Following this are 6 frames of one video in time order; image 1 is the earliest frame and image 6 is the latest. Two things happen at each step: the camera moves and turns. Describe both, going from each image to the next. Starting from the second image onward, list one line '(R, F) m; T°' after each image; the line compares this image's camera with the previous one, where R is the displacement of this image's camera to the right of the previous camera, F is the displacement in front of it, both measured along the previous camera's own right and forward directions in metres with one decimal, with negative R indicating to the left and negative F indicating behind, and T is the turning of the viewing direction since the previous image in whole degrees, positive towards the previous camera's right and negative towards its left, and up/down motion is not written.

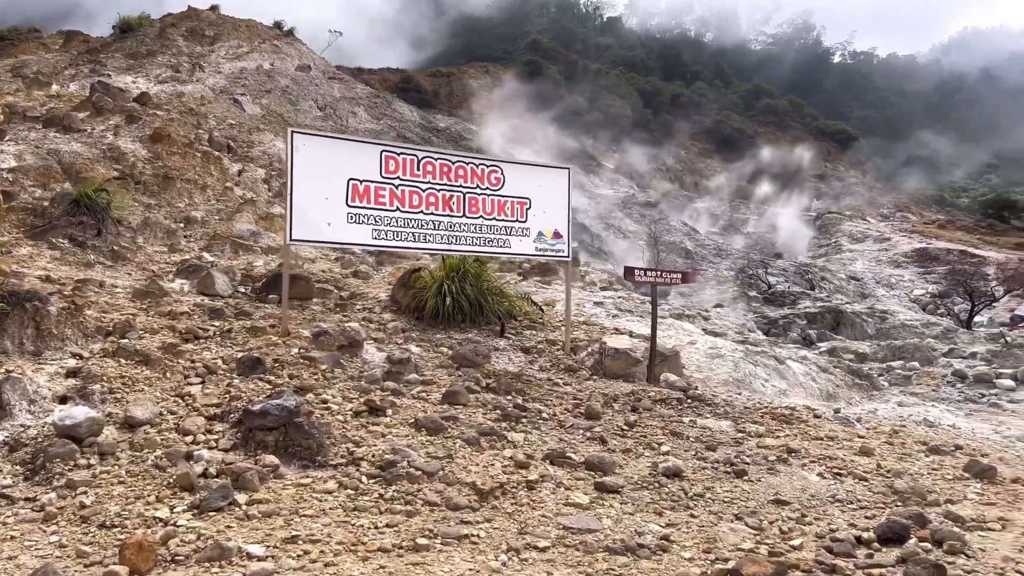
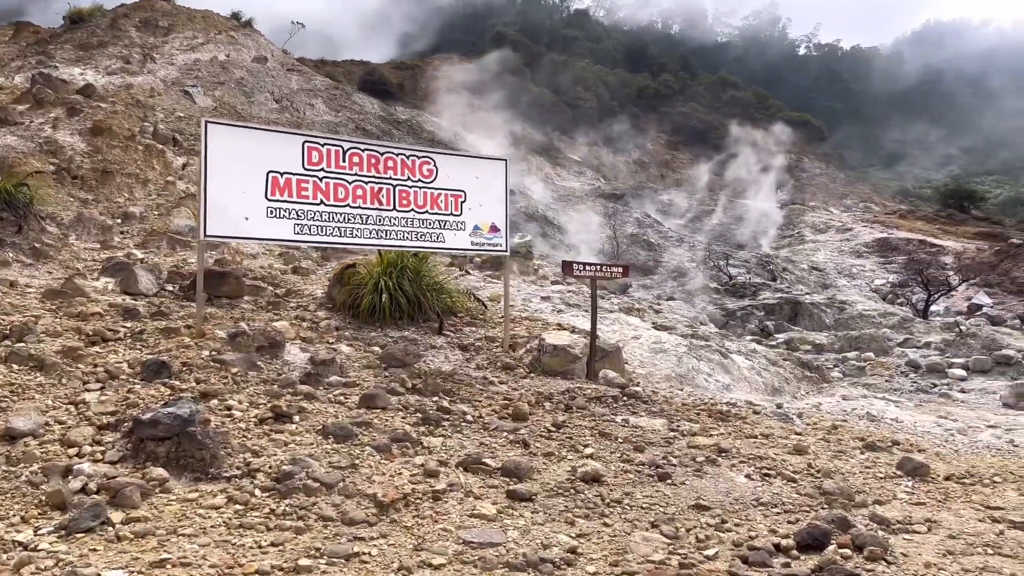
(+0.3, +0.2) m; +2°
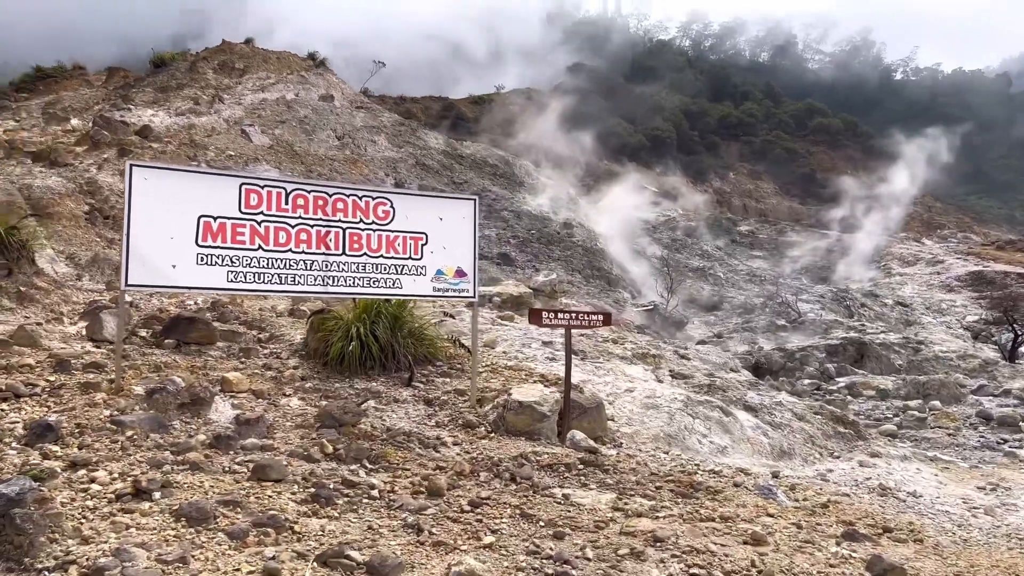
(+0.9, +0.6) m; -6°
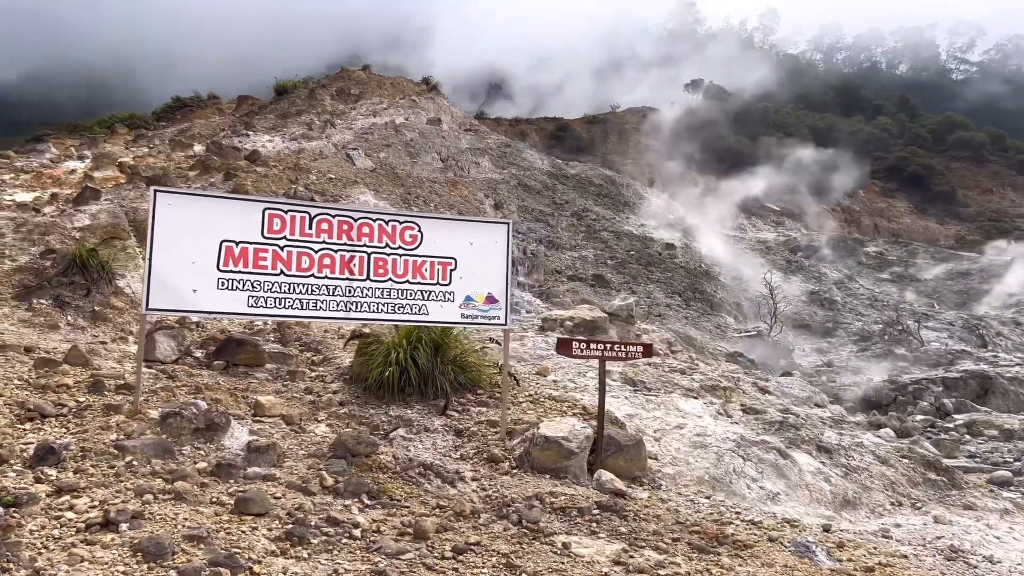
(+0.6, +0.3) m; -8°
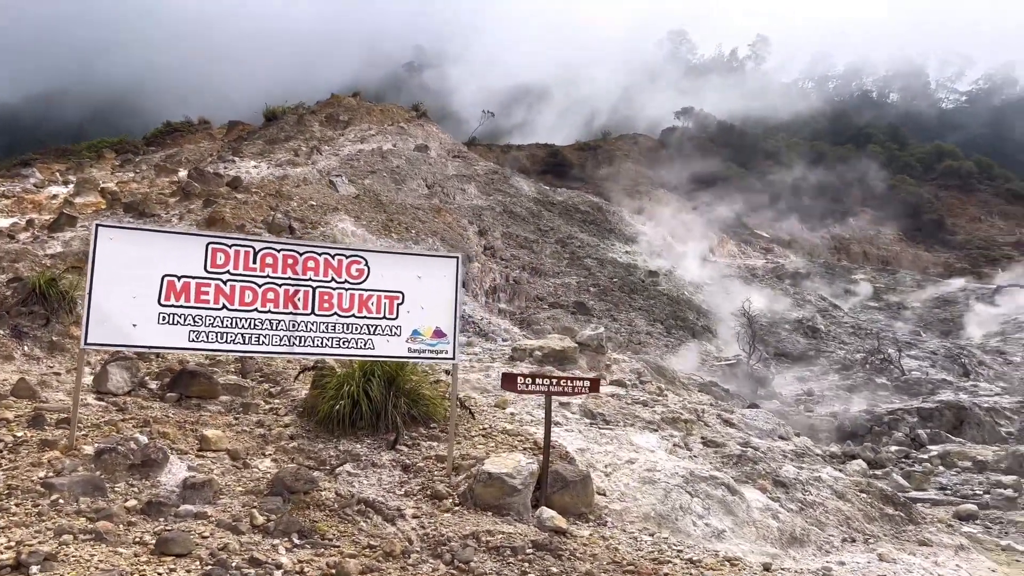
(+0.3, 0.0) m; 0°
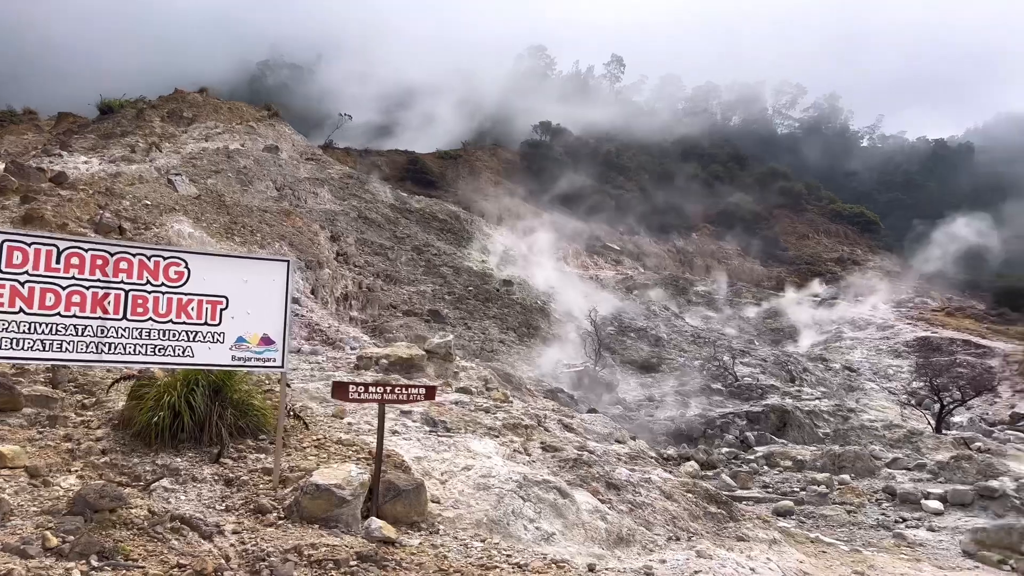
(+0.2, 0.0) m; +10°
